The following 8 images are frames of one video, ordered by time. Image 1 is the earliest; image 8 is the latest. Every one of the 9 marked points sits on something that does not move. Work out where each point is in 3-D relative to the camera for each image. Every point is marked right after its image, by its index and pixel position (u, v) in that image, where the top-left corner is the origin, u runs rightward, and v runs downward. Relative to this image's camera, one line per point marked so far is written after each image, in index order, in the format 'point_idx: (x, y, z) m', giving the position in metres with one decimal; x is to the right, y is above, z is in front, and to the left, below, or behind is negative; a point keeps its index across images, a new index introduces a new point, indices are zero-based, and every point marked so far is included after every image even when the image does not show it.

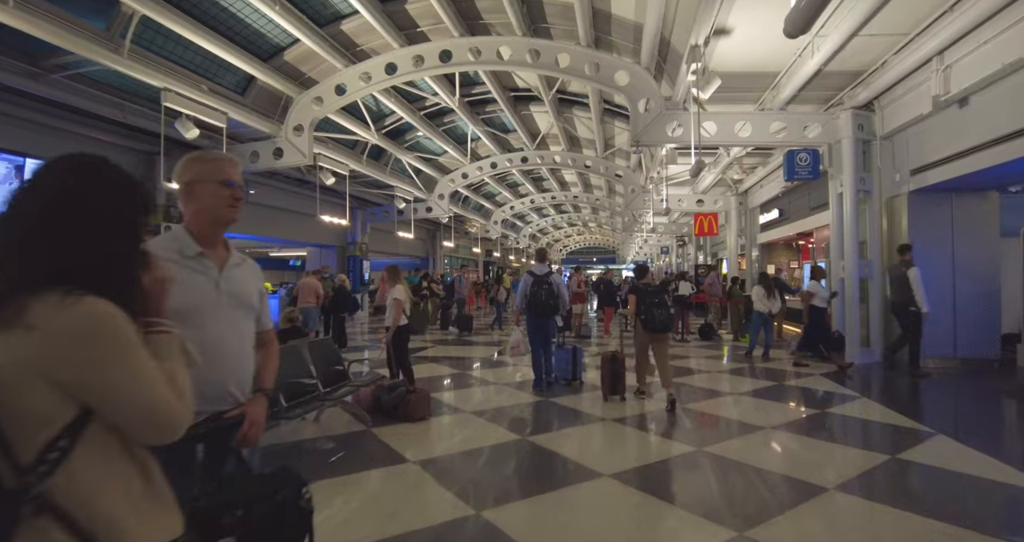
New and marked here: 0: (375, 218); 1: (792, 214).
0: (-4.4, +1.7, +15.9) m
1: (+6.6, +1.3, +11.7) m
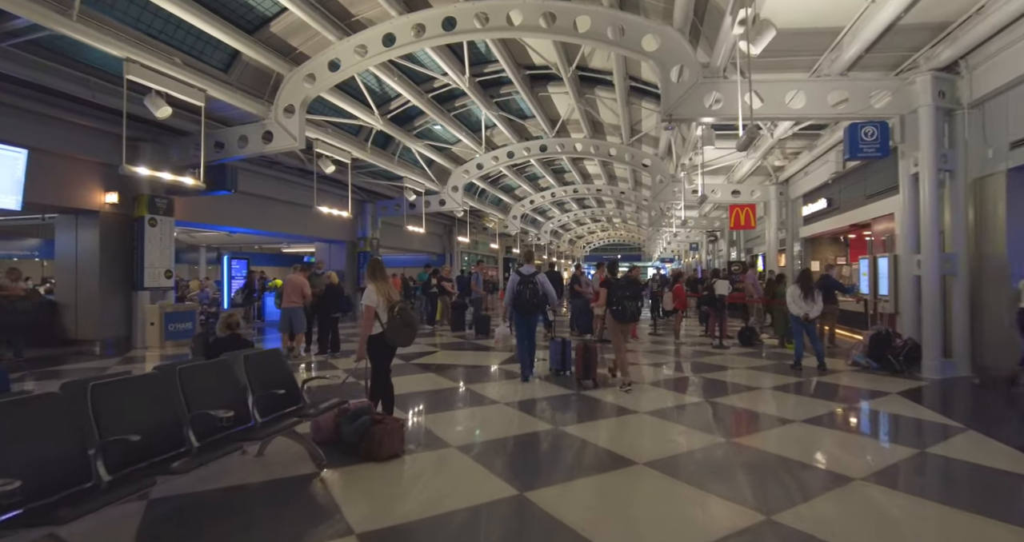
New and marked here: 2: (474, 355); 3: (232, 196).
0: (-3.8, +1.8, +15.1) m
1: (+6.9, +1.4, +10.4) m
2: (-0.6, -1.4, +7.9) m
3: (-5.6, +1.5, +9.8) m
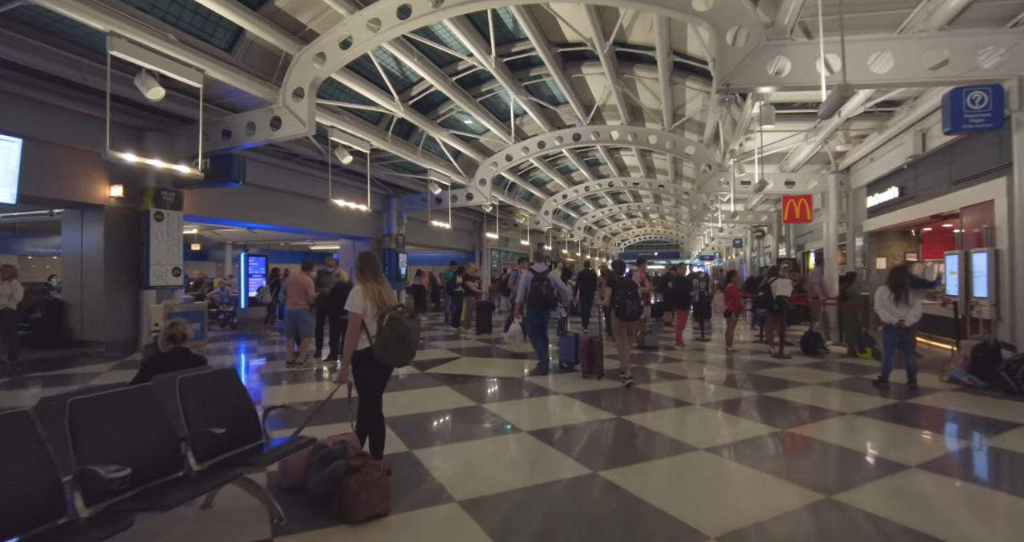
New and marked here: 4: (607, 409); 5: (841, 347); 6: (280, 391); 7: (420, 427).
0: (-2.9, +1.9, +14.4) m
1: (+7.5, +1.4, +9.1) m
2: (-0.2, -1.3, +7.0) m
3: (-5.1, +1.6, +9.3) m
4: (+0.9, -1.4, +4.9) m
5: (+5.3, -1.2, +8.0) m
6: (-2.6, -1.3, +5.4) m
7: (-0.8, -1.3, +4.3) m
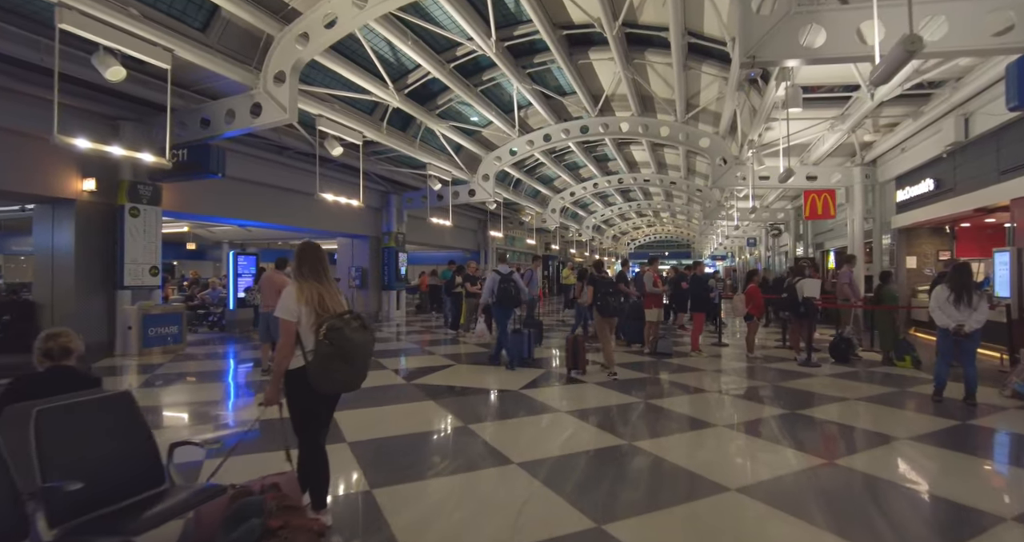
0: (-2.8, +1.9, +13.8) m
1: (+7.5, +1.4, +8.3) m
2: (-0.2, -1.3, +6.4) m
3: (-5.1, +1.6, +8.7) m
4: (+0.9, -1.4, +4.2) m
5: (+5.3, -1.2, +7.3) m
6: (-2.7, -1.3, +4.9) m
7: (-0.9, -1.3, +3.6) m
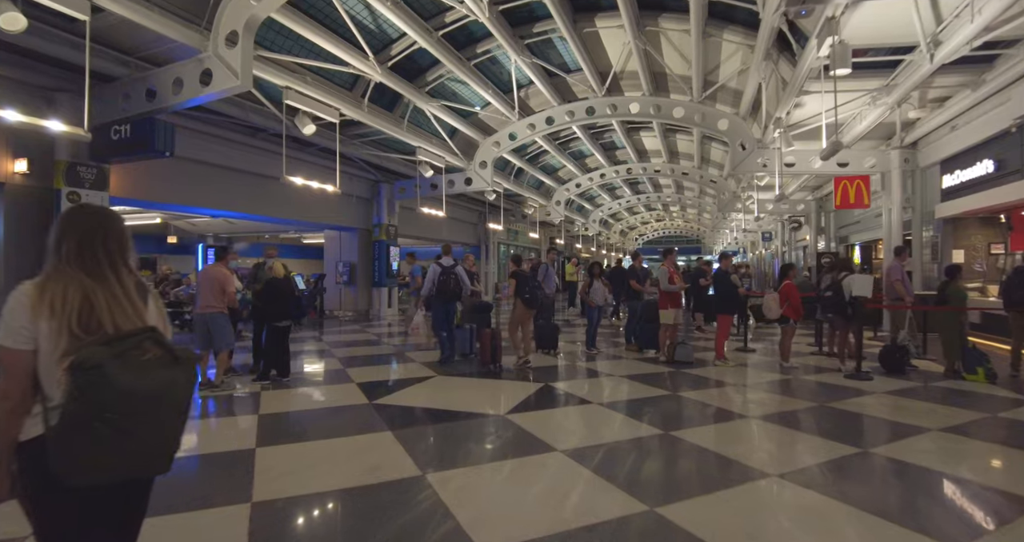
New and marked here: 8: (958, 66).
0: (-2.8, +2.0, +12.9) m
1: (+7.4, +1.5, +7.1) m
2: (-0.3, -1.2, +5.4) m
3: (-5.1, +1.7, +7.8) m
4: (+0.7, -1.3, +3.2) m
5: (+5.2, -1.1, +6.2) m
6: (-2.8, -1.3, +3.9) m
7: (-1.0, -1.3, +2.7) m
8: (+6.6, +3.0, +7.2) m
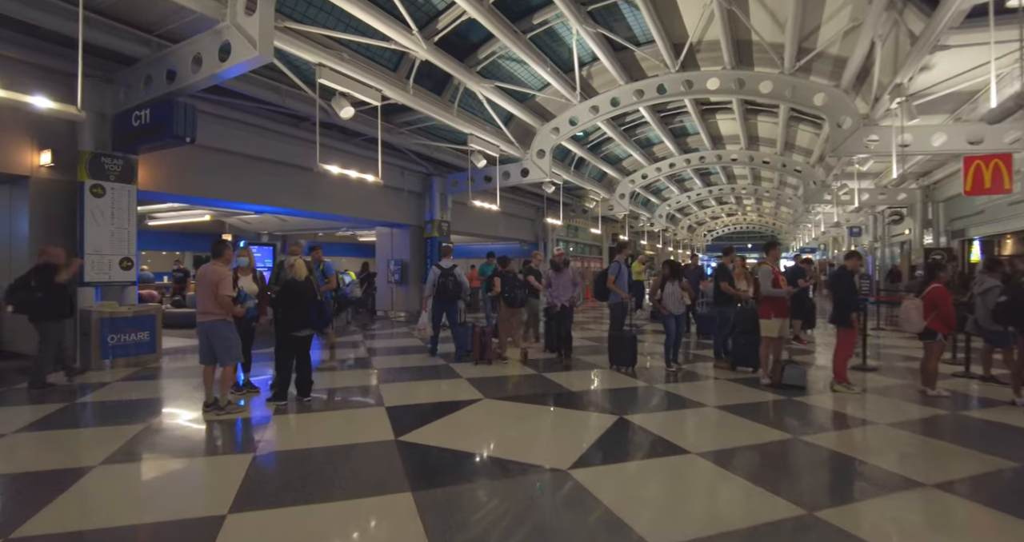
0: (-1.3, +2.0, +12.1) m
1: (+8.1, +1.5, +5.2) m
2: (+0.2, -1.2, +4.4) m
3: (-4.3, +1.7, +7.3) m
4: (+1.0, -1.3, +2.1) m
5: (+5.8, -1.1, +4.5) m
6: (-2.4, -1.3, +3.2) m
7: (-0.8, -1.3, +1.7) m
8: (+7.3, +3.0, +5.4) m
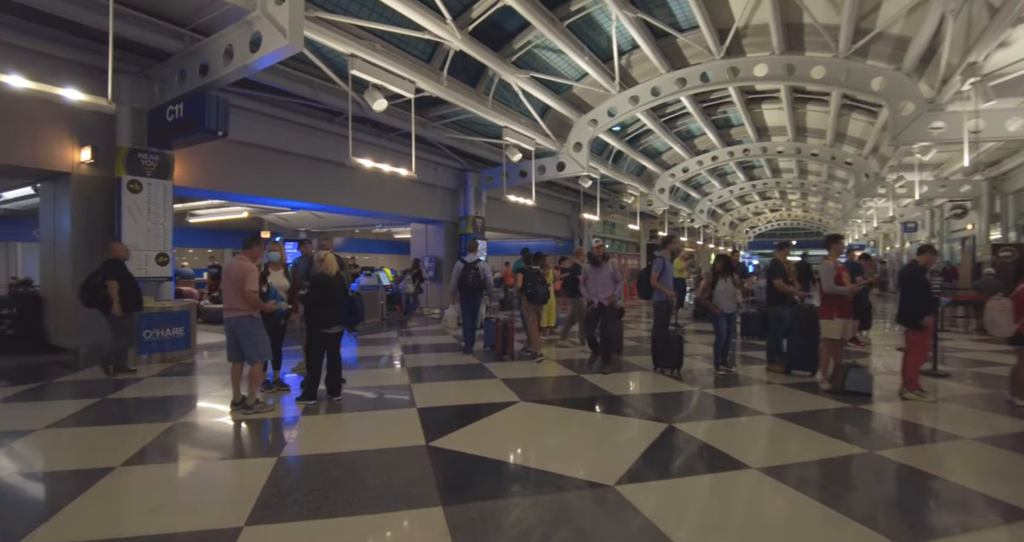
0: (-0.5, +2.1, +11.9) m
1: (+8.5, +1.6, +4.4) m
2: (+0.6, -1.2, +4.1) m
3: (-3.7, +1.7, +7.3) m
4: (+1.2, -1.3, +1.7) m
5: (+6.1, -1.1, +3.9) m
6: (-2.2, -1.2, +3.1) m
7: (-0.6, -1.3, +1.5) m
8: (+7.6, +3.0, +4.6) m
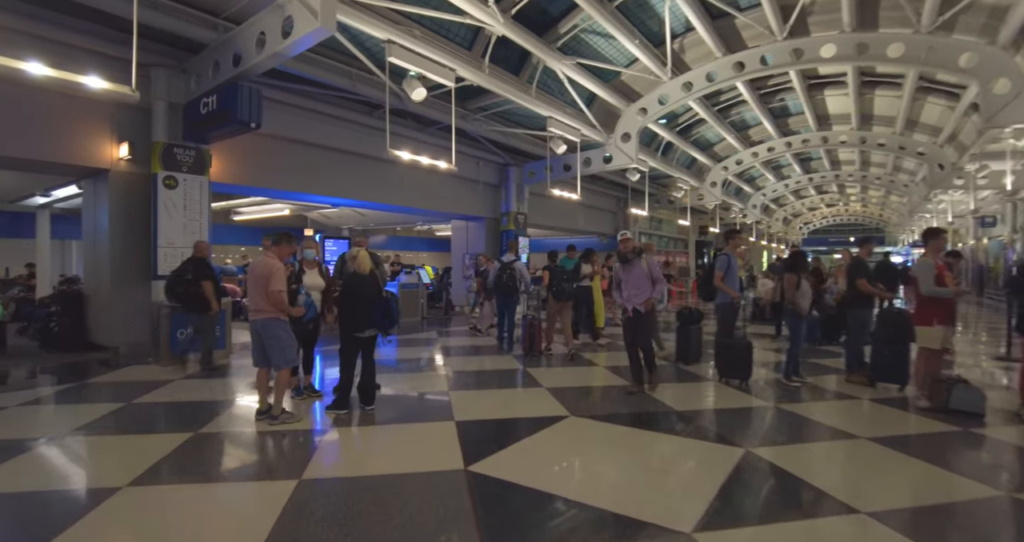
0: (+0.5, +2.1, +11.4) m
1: (+8.8, +1.5, +3.2) m
2: (+0.9, -1.2, +3.6) m
3: (-3.1, +1.8, +7.1) m
4: (+1.3, -1.3, +1.2) m
5: (+6.4, -1.1, +2.9) m
6: (-1.9, -1.2, +2.8) m
7: (-0.5, -1.3, +1.1) m
8: (+8.0, +3.0, +3.5) m
